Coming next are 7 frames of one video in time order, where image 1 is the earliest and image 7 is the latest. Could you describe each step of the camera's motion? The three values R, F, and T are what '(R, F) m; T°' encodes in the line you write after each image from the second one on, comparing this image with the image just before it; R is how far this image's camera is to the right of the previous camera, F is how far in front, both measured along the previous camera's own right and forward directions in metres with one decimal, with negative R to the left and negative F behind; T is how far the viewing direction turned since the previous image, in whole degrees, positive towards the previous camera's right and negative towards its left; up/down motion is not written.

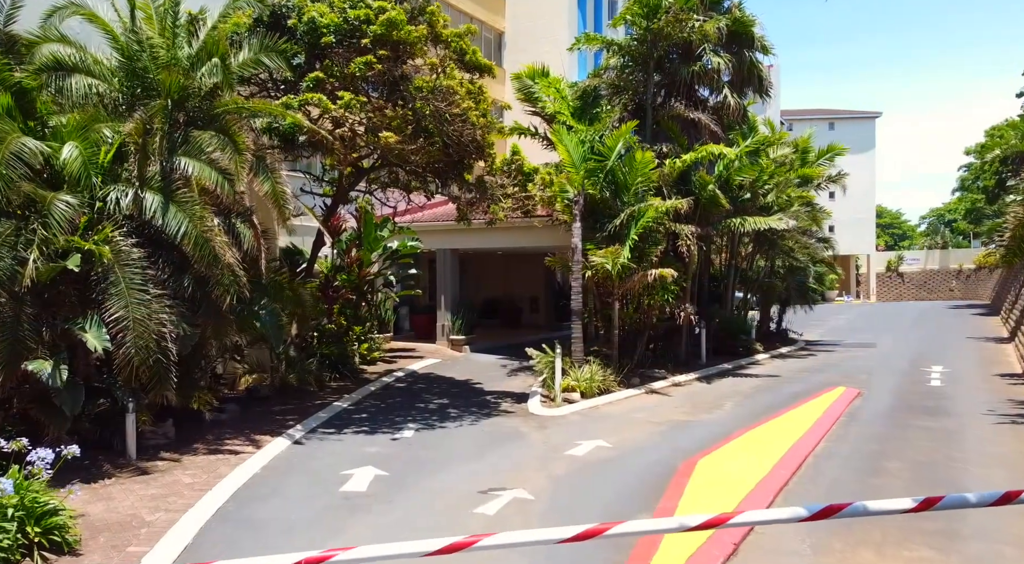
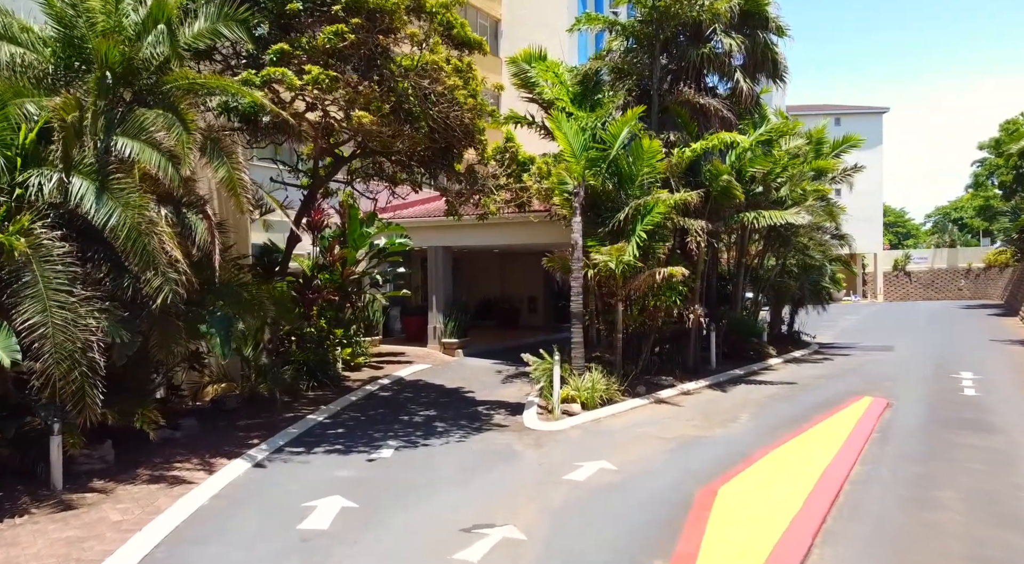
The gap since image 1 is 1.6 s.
(+0.1, +1.2) m; 0°
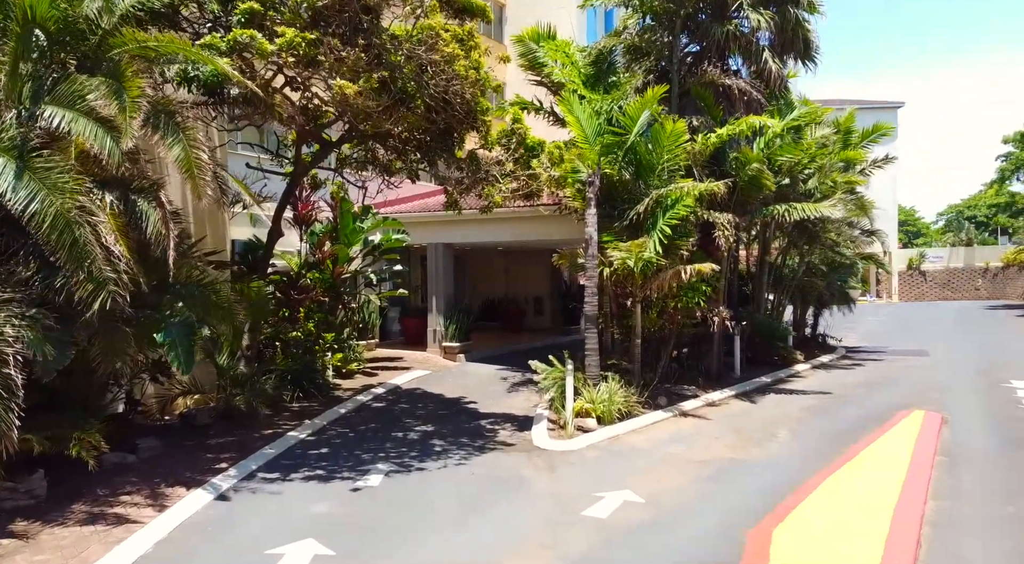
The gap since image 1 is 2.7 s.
(-0.1, +1.3) m; 0°
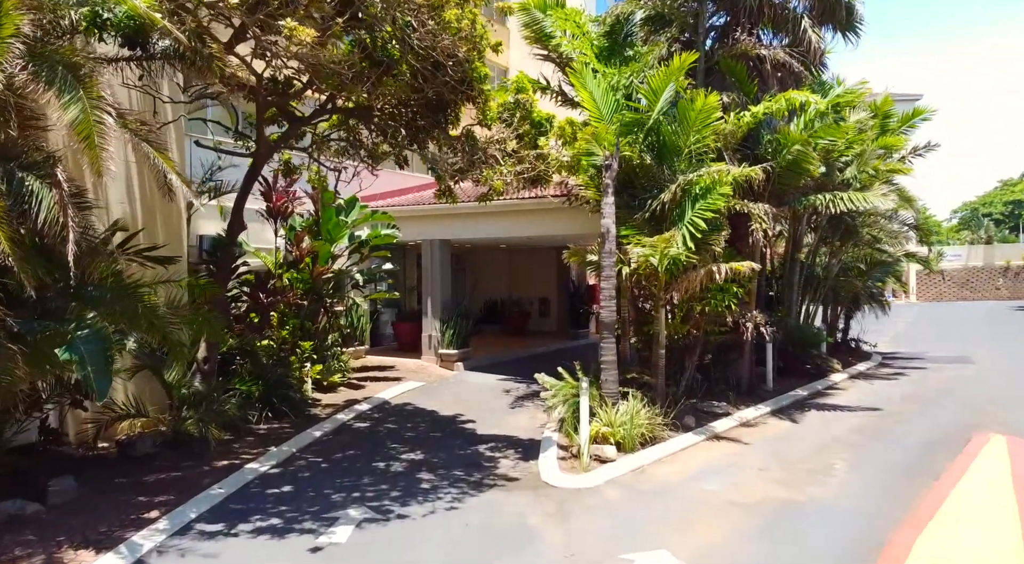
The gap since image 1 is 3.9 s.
(0.0, +1.6) m; 0°
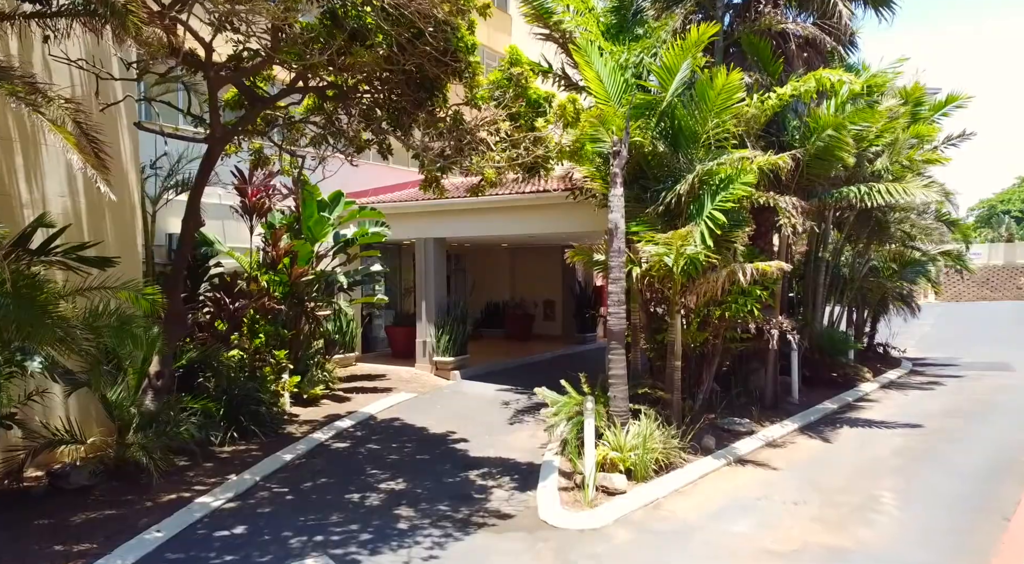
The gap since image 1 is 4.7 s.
(+0.2, +1.1) m; -1°
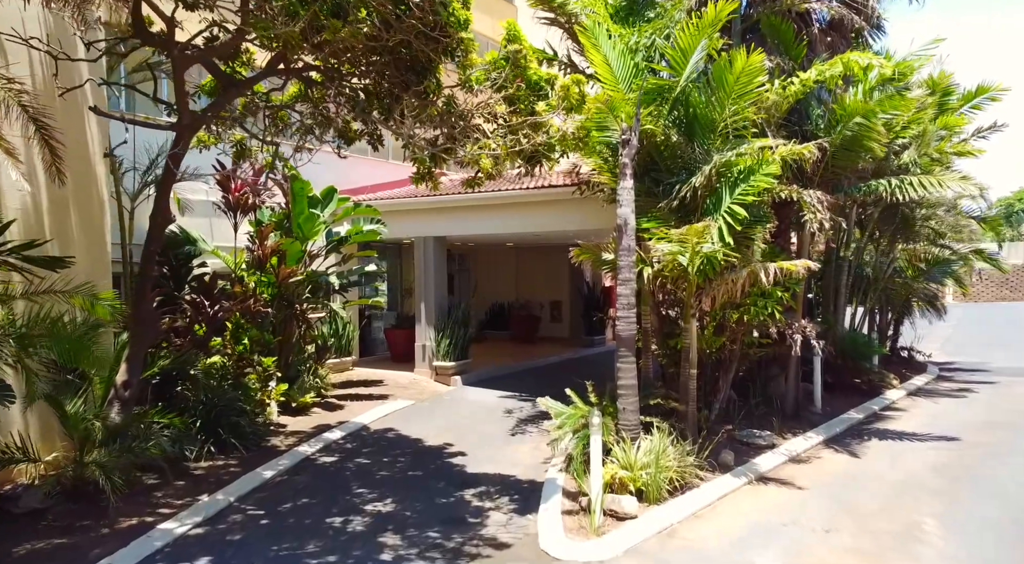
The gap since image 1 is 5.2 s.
(+0.1, +0.7) m; -1°
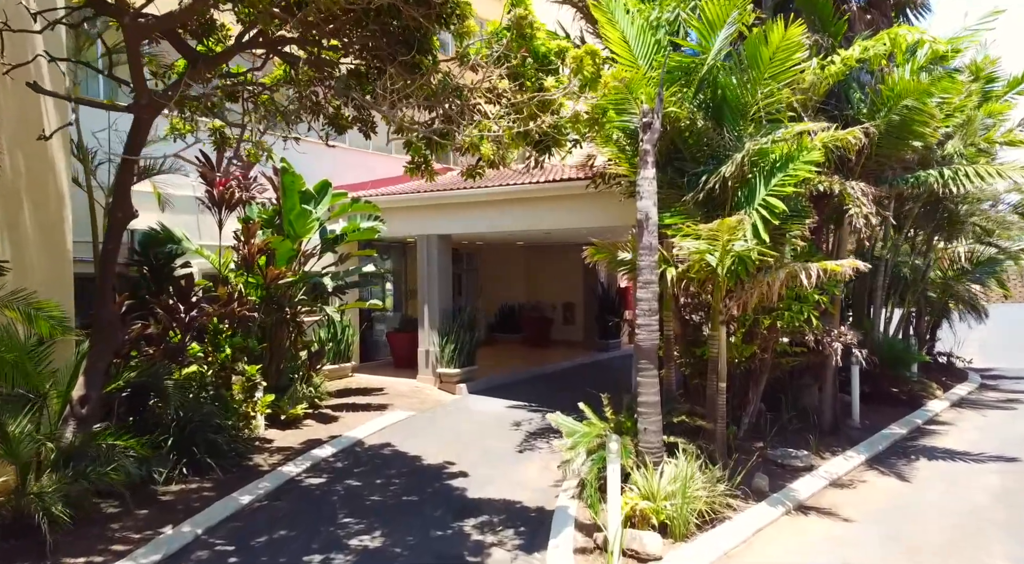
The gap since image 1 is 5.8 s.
(+0.1, +0.9) m; -1°
